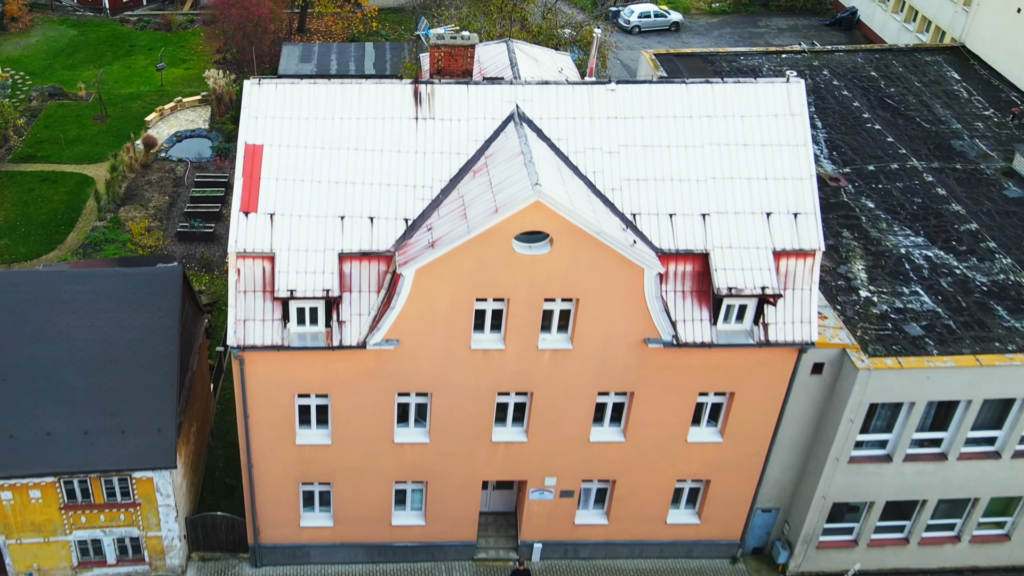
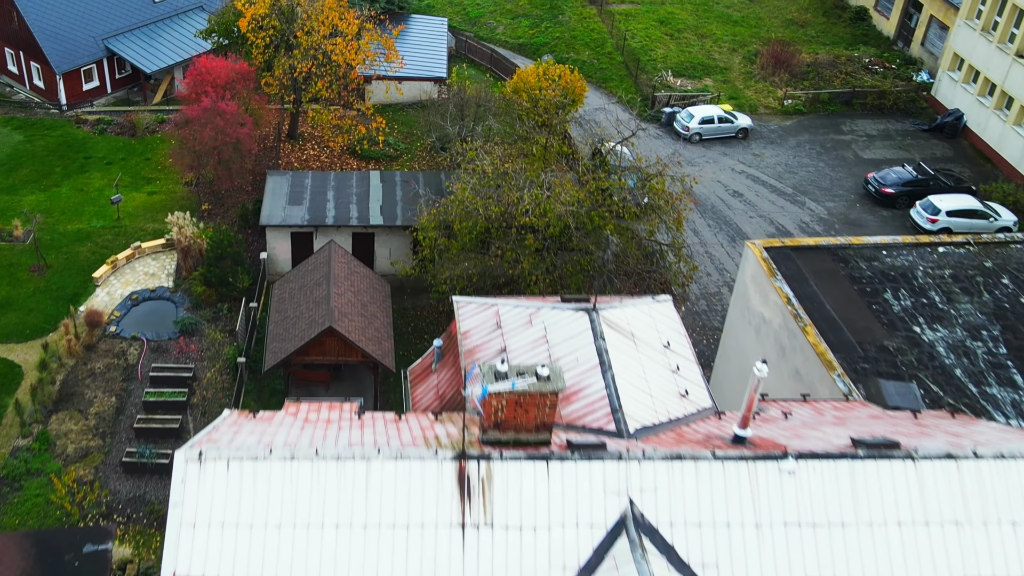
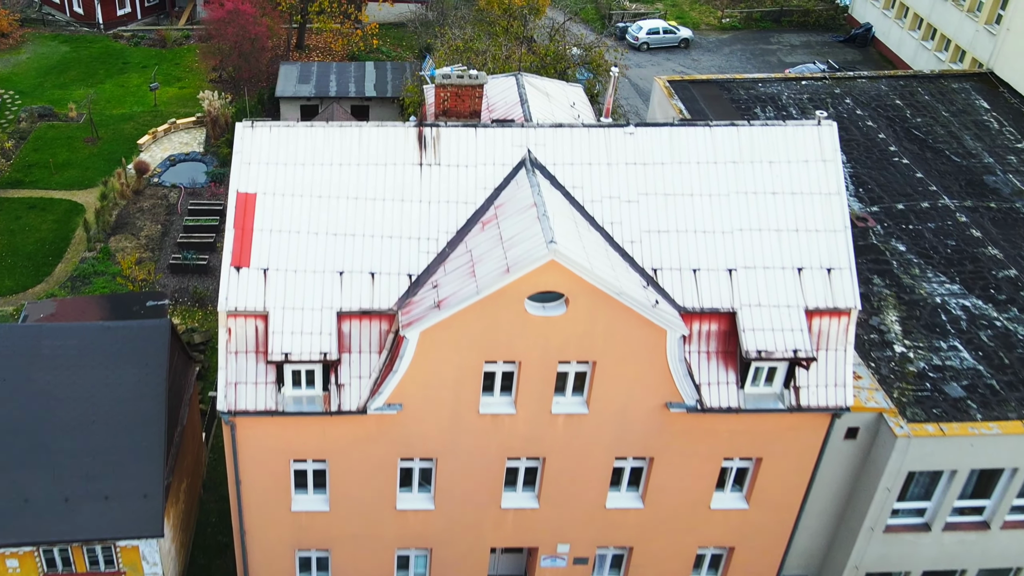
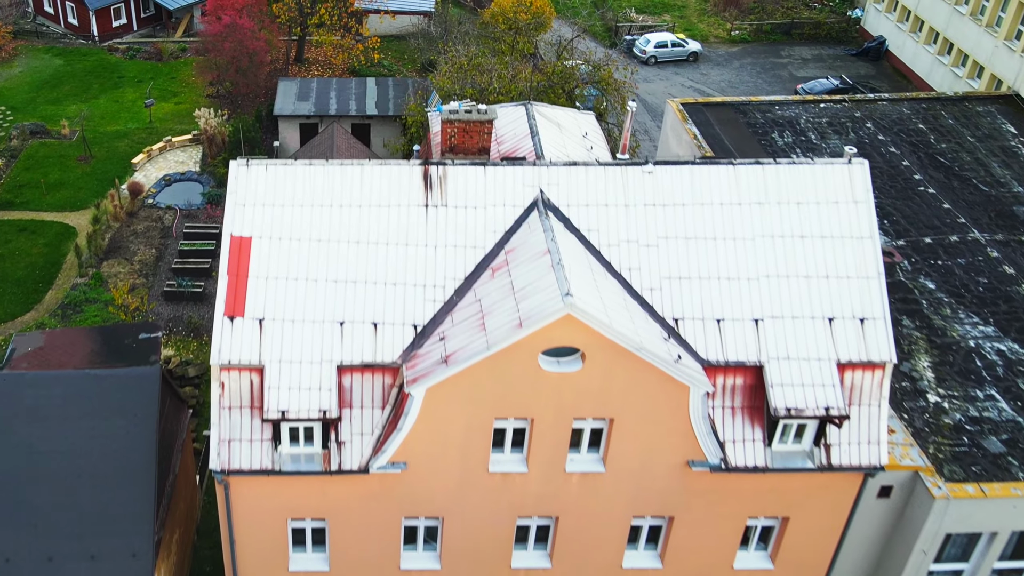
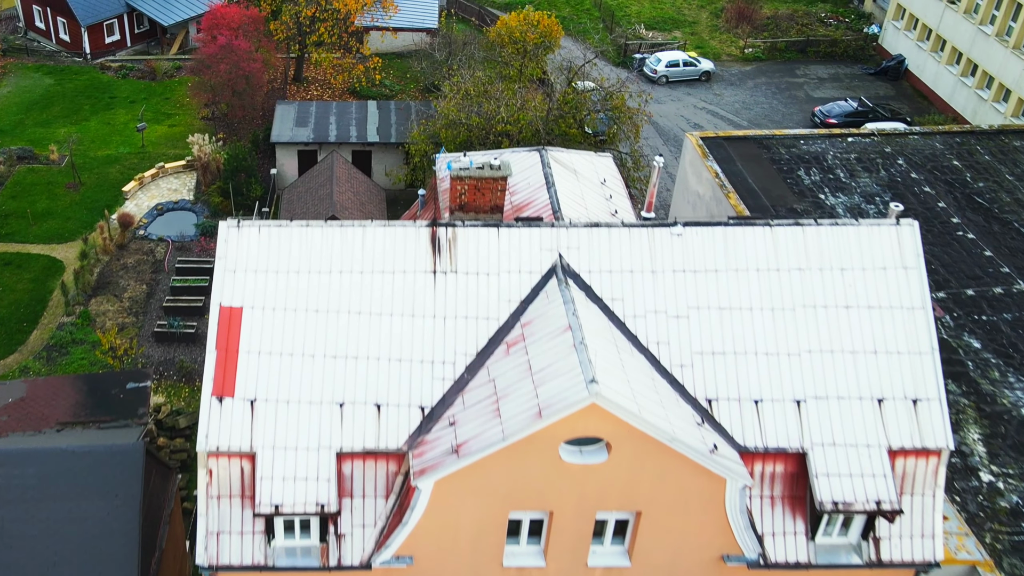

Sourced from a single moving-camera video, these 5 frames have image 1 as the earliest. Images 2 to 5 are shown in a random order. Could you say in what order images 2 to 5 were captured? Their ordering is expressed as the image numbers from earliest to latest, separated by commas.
3, 4, 5, 2
